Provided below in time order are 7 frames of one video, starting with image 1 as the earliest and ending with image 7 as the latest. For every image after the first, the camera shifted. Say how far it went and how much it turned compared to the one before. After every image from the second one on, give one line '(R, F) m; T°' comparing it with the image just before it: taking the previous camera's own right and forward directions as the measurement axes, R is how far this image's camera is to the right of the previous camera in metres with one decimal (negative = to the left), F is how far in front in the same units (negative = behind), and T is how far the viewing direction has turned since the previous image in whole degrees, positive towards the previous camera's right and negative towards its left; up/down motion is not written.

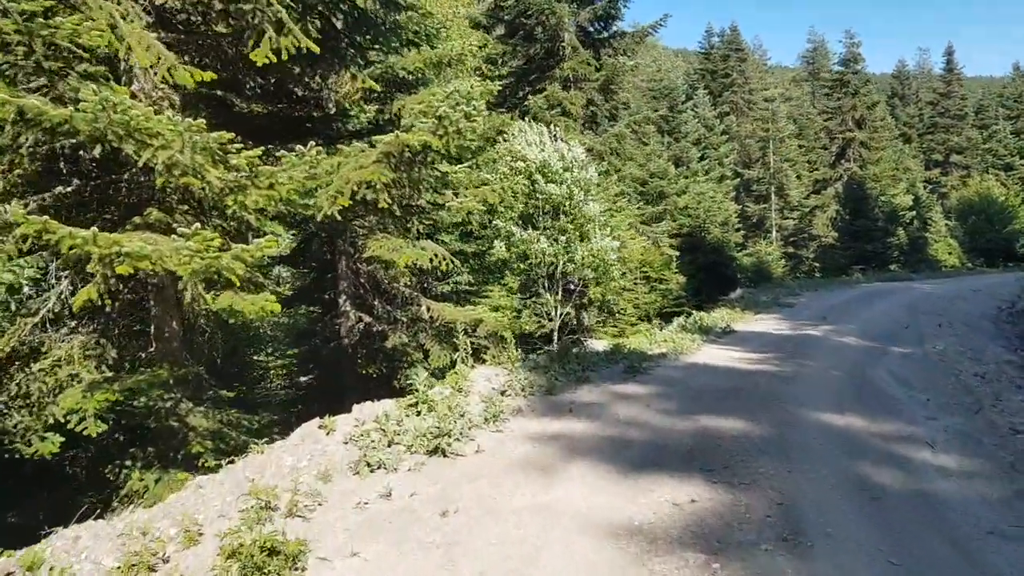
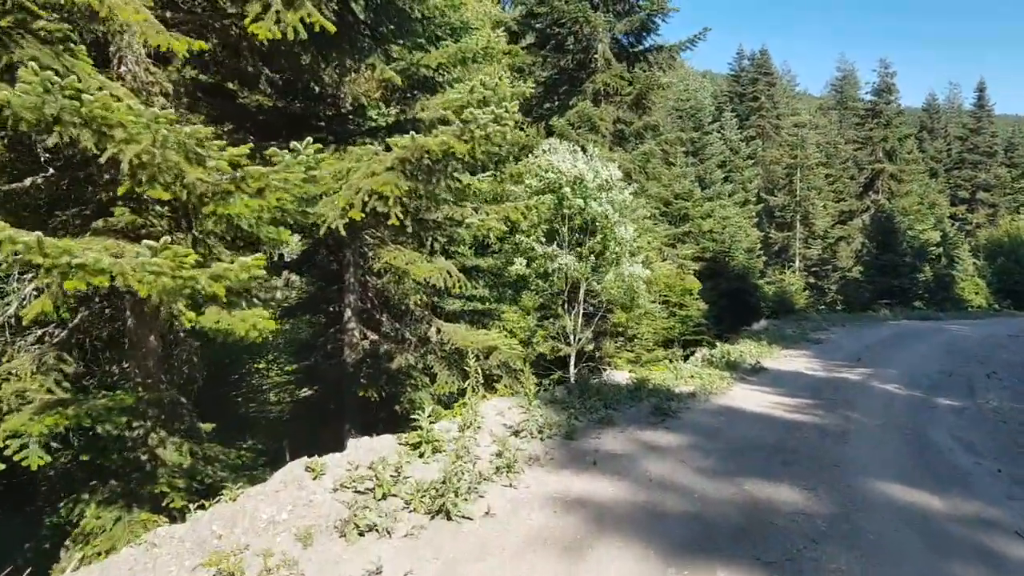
(-0.1, +1.0) m; -1°
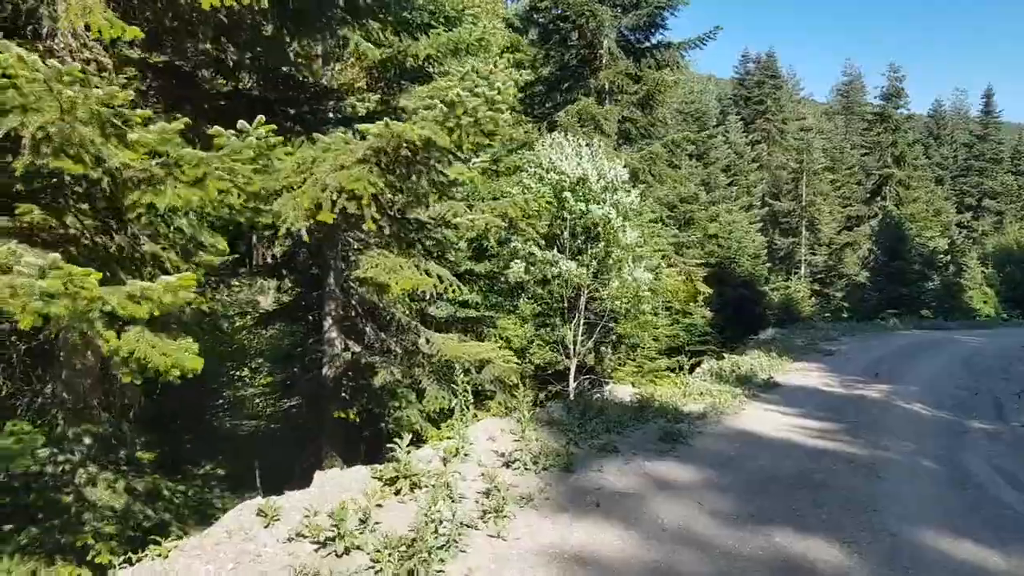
(+0.1, +0.9) m; 0°
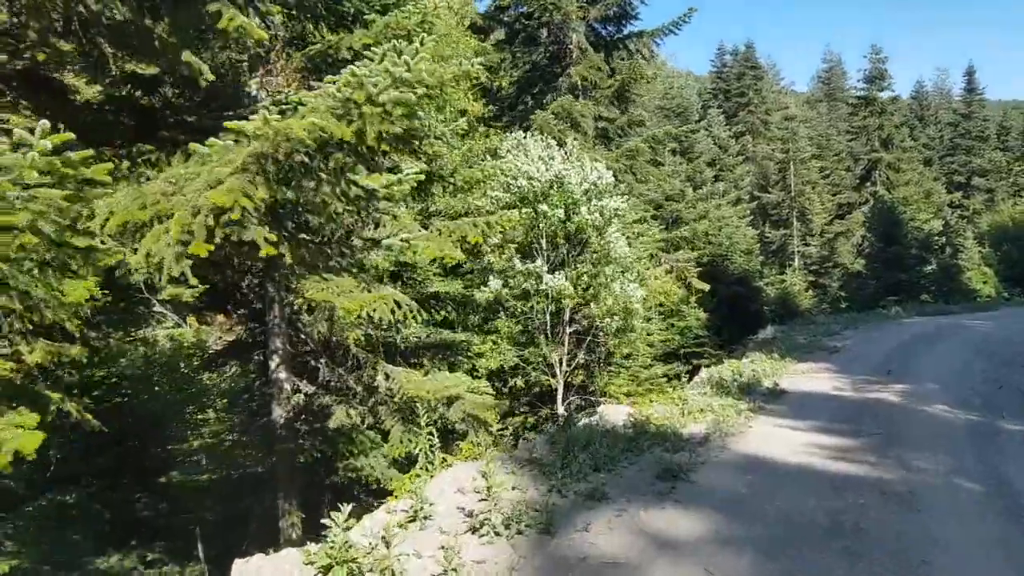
(+0.3, +1.2) m; 0°
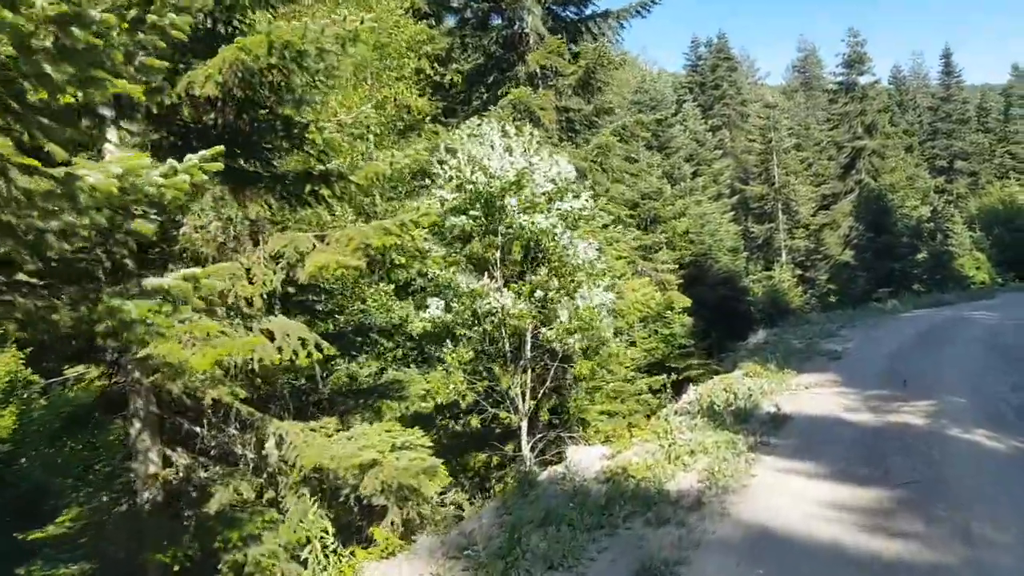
(+0.5, +2.1) m; +1°
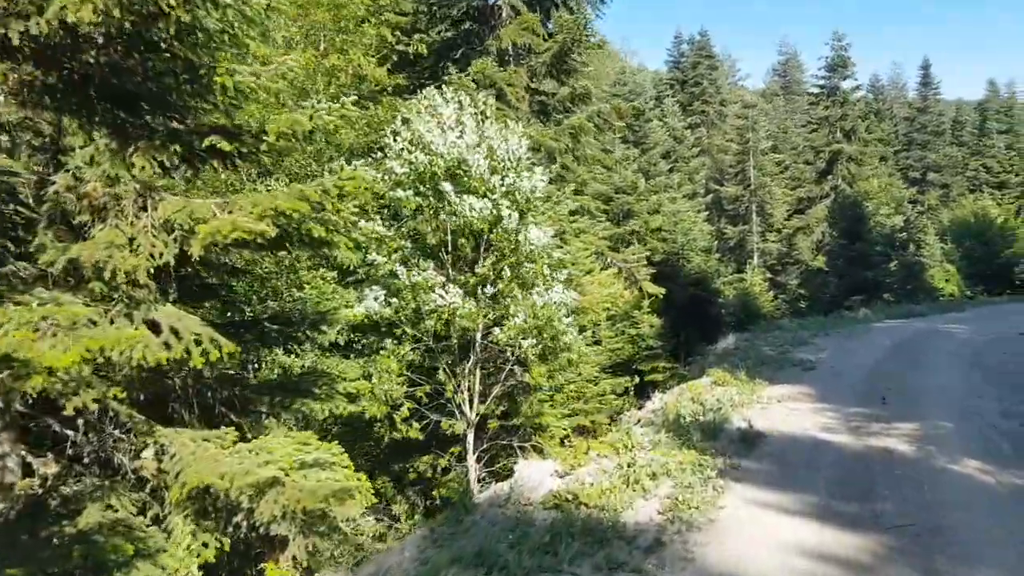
(+0.2, +1.1) m; +2°
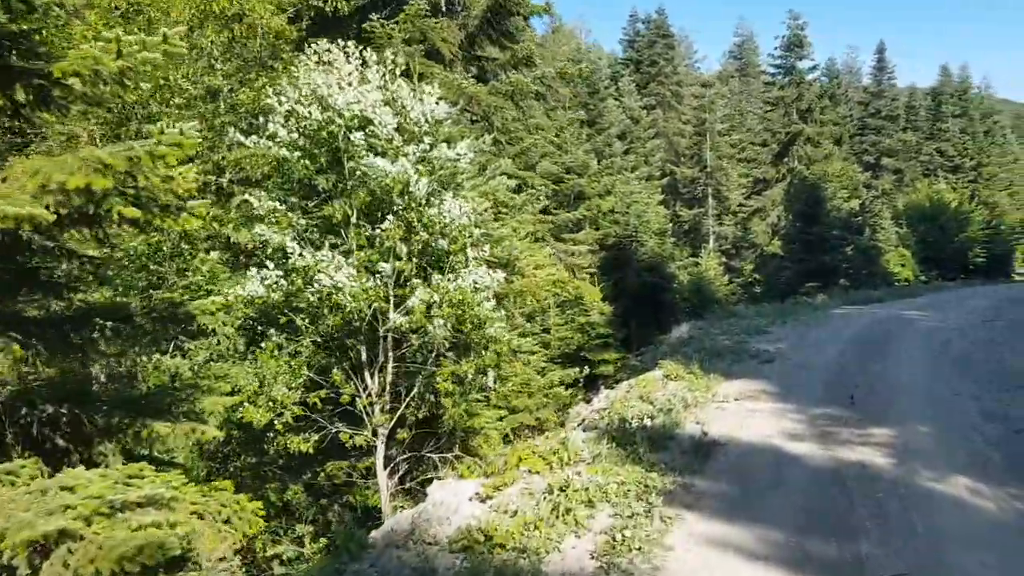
(+0.4, +1.4) m; +3°
